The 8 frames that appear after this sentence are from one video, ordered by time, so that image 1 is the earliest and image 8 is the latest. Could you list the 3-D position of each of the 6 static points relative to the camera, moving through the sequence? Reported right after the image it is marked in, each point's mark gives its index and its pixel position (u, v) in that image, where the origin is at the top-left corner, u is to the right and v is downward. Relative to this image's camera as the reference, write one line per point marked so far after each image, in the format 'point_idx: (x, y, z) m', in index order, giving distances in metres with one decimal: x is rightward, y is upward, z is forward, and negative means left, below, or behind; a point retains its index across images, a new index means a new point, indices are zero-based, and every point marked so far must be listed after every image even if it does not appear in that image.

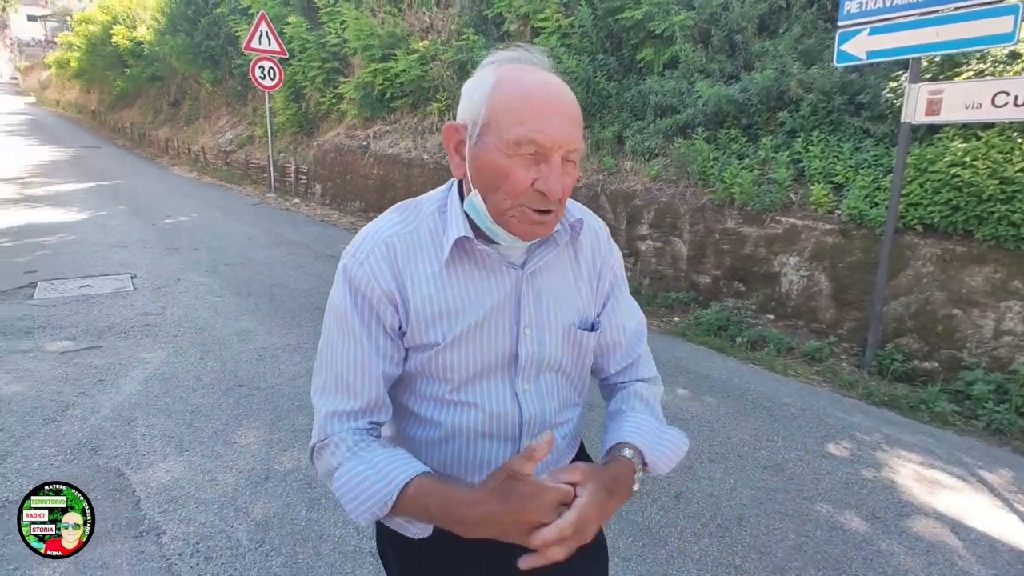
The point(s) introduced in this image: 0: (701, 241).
0: (+1.6, +0.4, +6.2) m
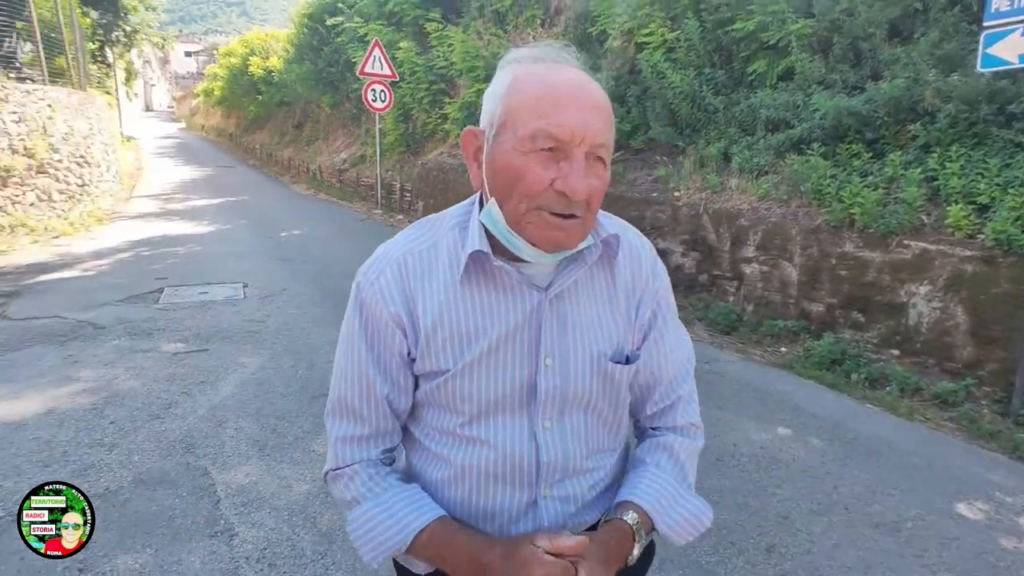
0: (+2.5, +0.2, +5.7) m
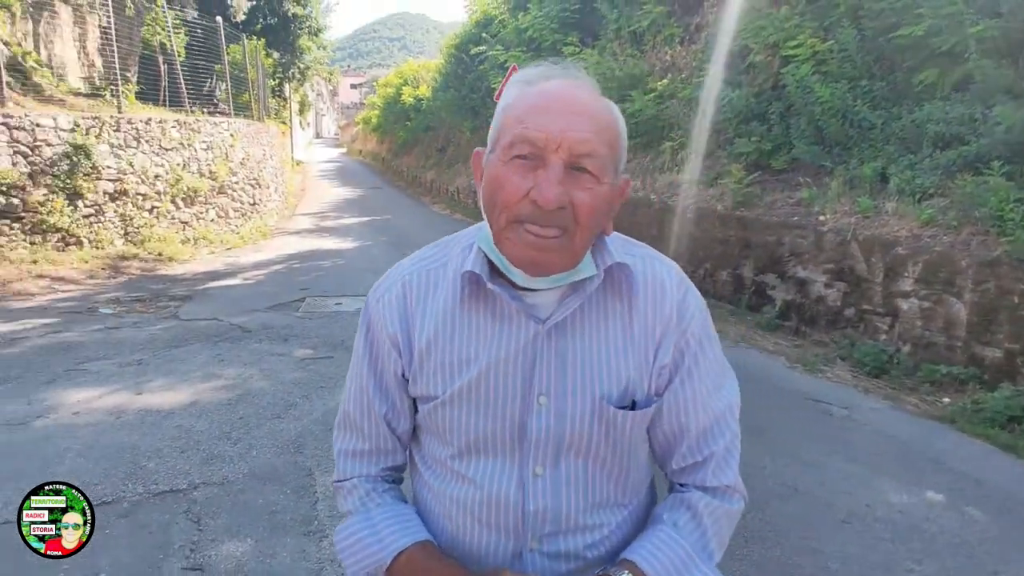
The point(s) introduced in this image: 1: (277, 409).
0: (+3.4, -0.1, +4.9) m
1: (-1.4, -0.7, +4.3) m
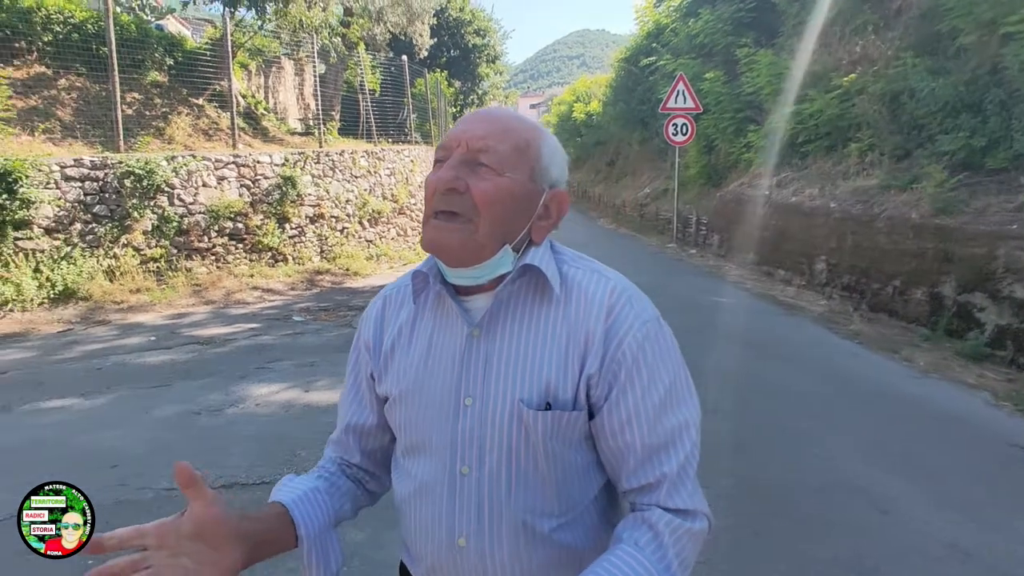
0: (+4.2, -0.3, +3.6) m
1: (-0.6, -0.8, +4.7) m
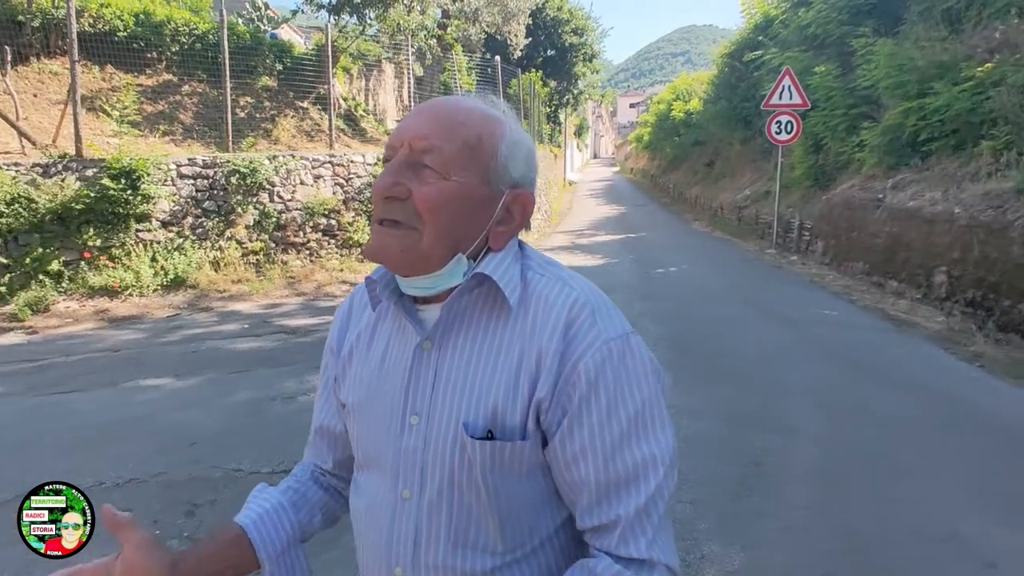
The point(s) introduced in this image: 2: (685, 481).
0: (+4.4, -0.4, +2.8) m
1: (-0.1, -0.8, +4.6) m
2: (+1.1, -1.1, +4.0) m
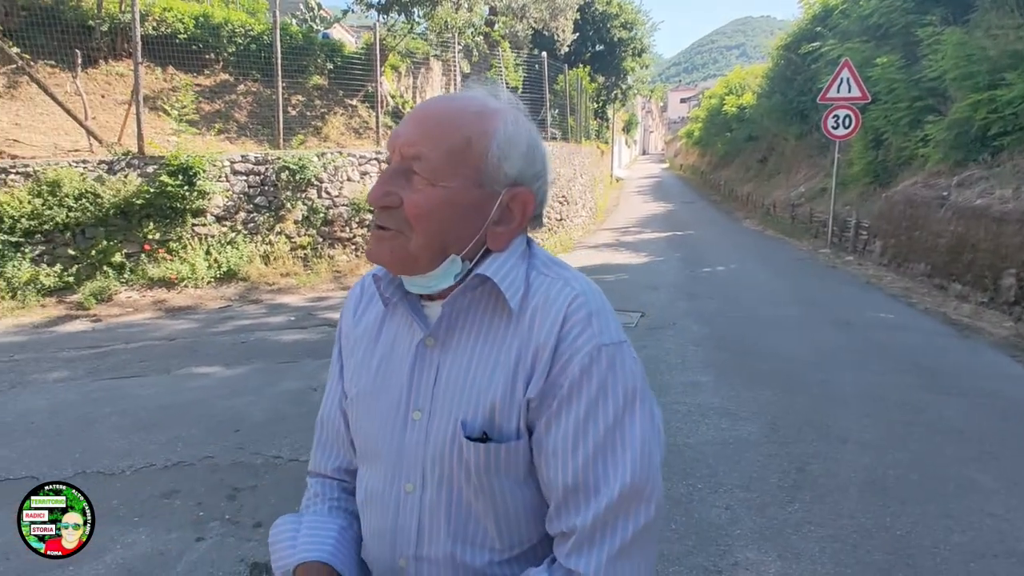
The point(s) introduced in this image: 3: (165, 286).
0: (+4.4, -0.5, +2.4) m
1: (+0.1, -0.8, +4.6) m
2: (+1.2, -1.1, +3.9) m
3: (-4.5, 0.0, +8.9) m
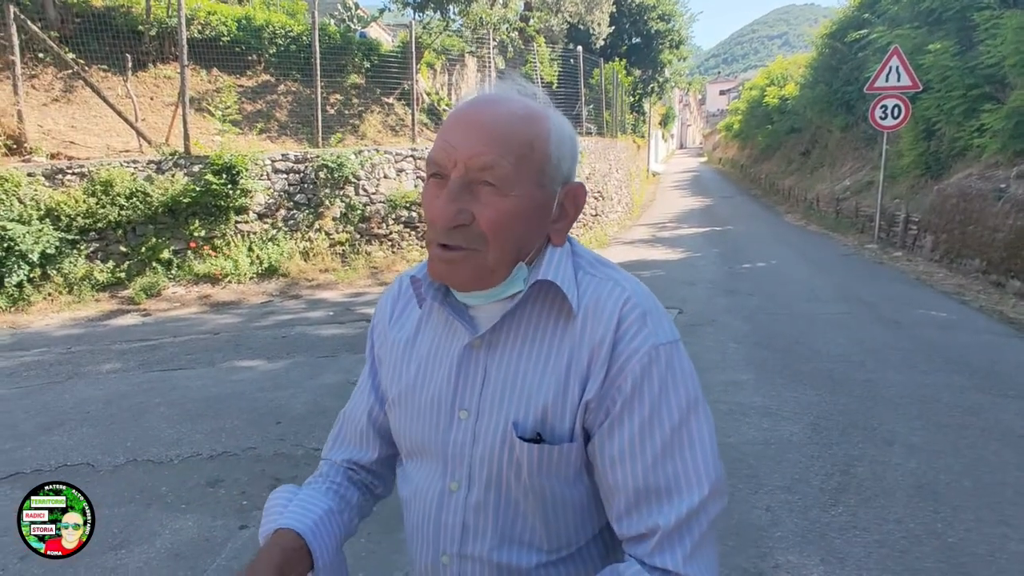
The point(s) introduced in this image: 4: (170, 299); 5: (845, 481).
0: (+4.4, -0.5, +2.0) m
1: (+0.3, -0.8, +4.6) m
2: (+1.4, -1.1, +3.8) m
3: (-3.9, +0.1, +9.2) m
4: (-4.2, -0.1, +8.7) m
5: (+1.8, -1.1, +3.9) m
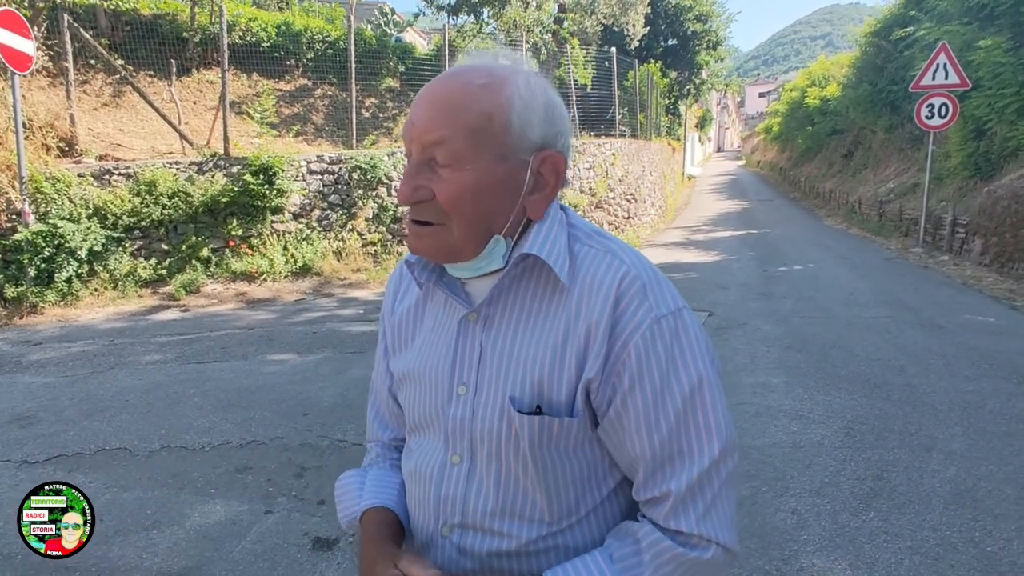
0: (+4.4, -0.4, +1.7) m
1: (+0.4, -0.8, +4.5) m
2: (+1.4, -1.1, +3.7) m
3: (-3.5, +0.1, +9.5) m
4: (-3.7, -0.1, +8.9) m
5: (+1.9, -1.1, +3.7) m
